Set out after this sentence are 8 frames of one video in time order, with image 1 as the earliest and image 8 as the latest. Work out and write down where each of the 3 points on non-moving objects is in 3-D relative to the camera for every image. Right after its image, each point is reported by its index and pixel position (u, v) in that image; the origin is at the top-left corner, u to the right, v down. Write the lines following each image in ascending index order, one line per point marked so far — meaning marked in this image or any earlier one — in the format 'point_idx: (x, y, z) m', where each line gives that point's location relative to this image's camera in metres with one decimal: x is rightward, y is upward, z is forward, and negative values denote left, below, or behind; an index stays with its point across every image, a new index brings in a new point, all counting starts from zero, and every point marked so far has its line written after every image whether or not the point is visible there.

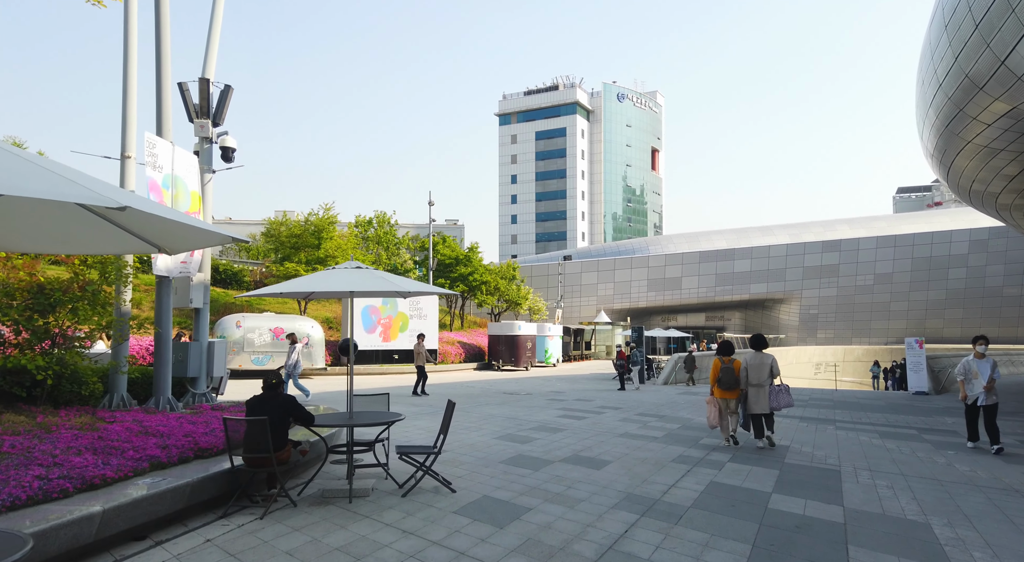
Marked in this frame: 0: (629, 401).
0: (+3.4, -3.6, +15.9) m
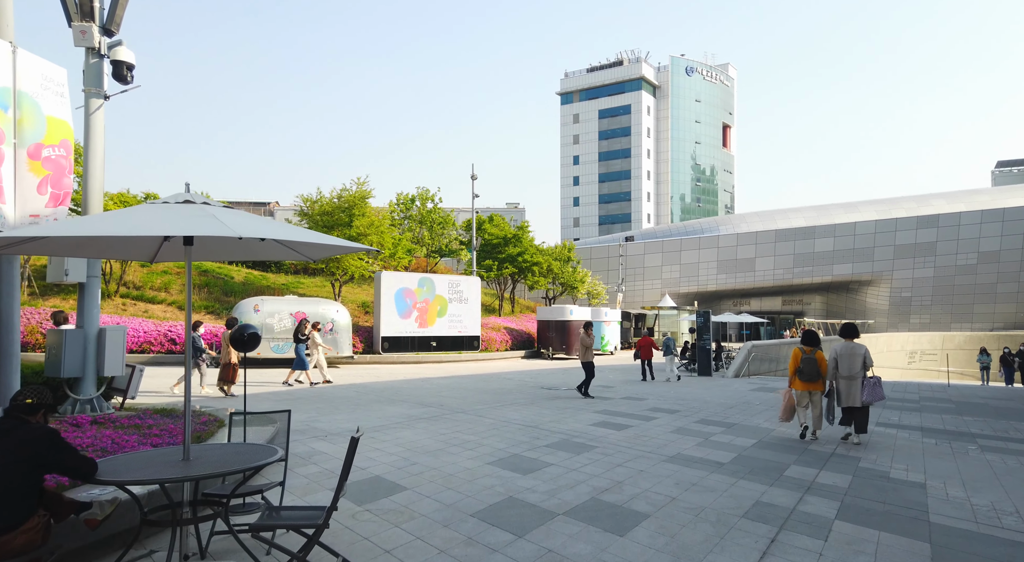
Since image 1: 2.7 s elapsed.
0: (+4.4, -3.0, +13.3) m
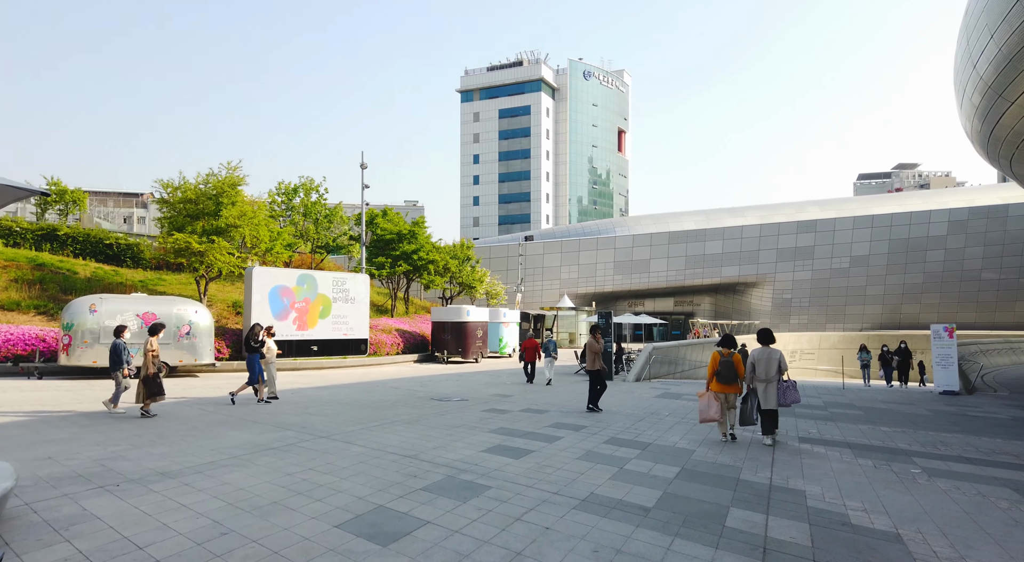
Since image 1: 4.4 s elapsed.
0: (+1.9, -2.9, +12.2) m
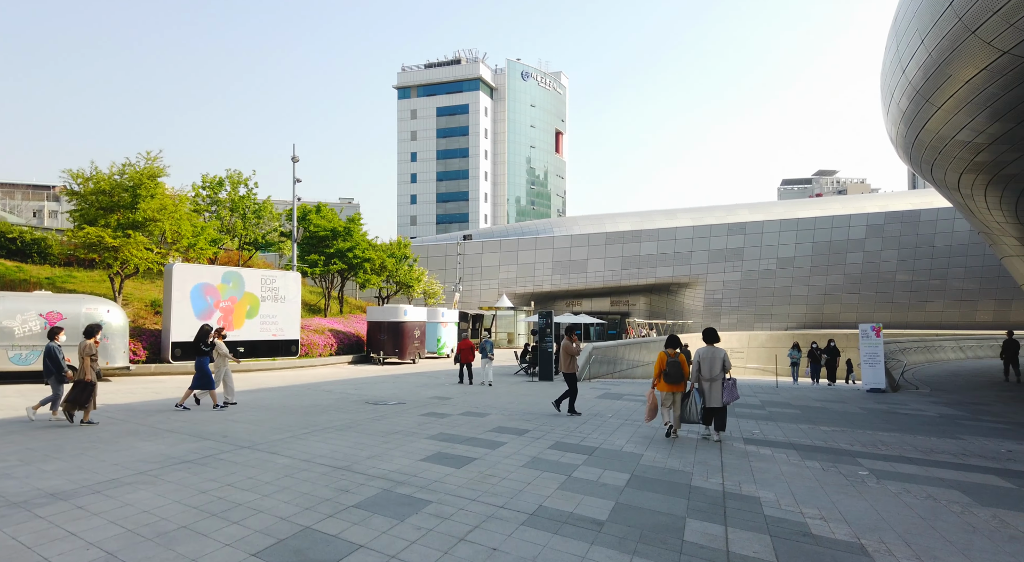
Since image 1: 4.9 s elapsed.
0: (+0.5, -2.9, +11.8) m
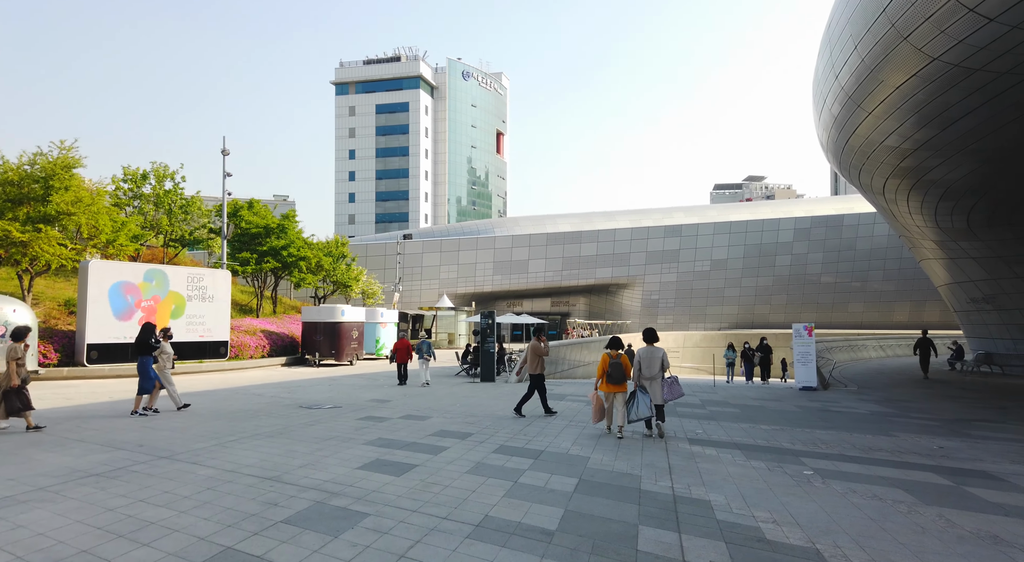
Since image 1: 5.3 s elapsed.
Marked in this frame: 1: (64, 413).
0: (-0.7, -2.9, +11.5) m
1: (-8.6, -2.5, +10.2) m
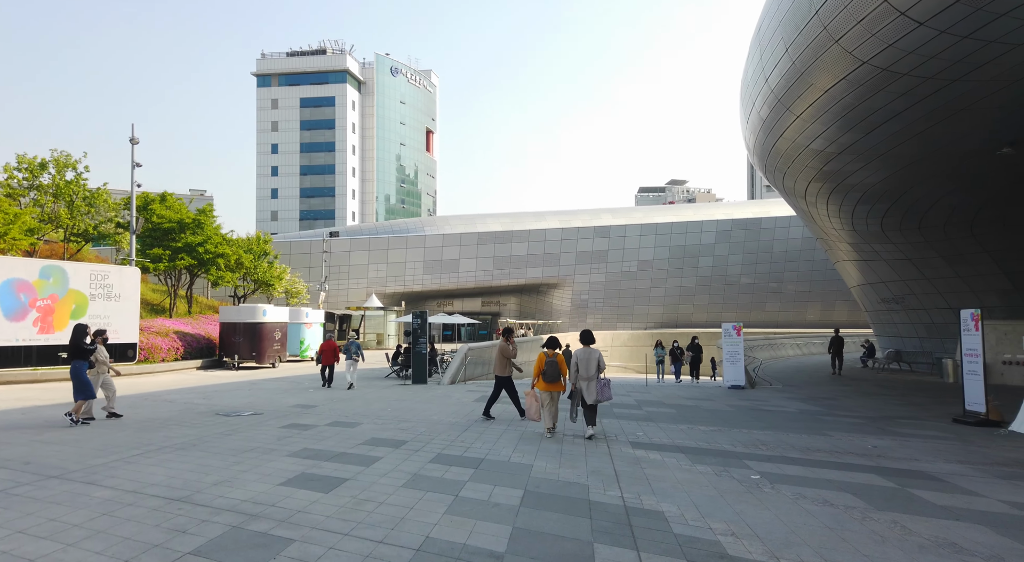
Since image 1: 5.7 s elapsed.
0: (-2.0, -2.9, +10.9) m
1: (-9.7, -2.5, +8.6) m
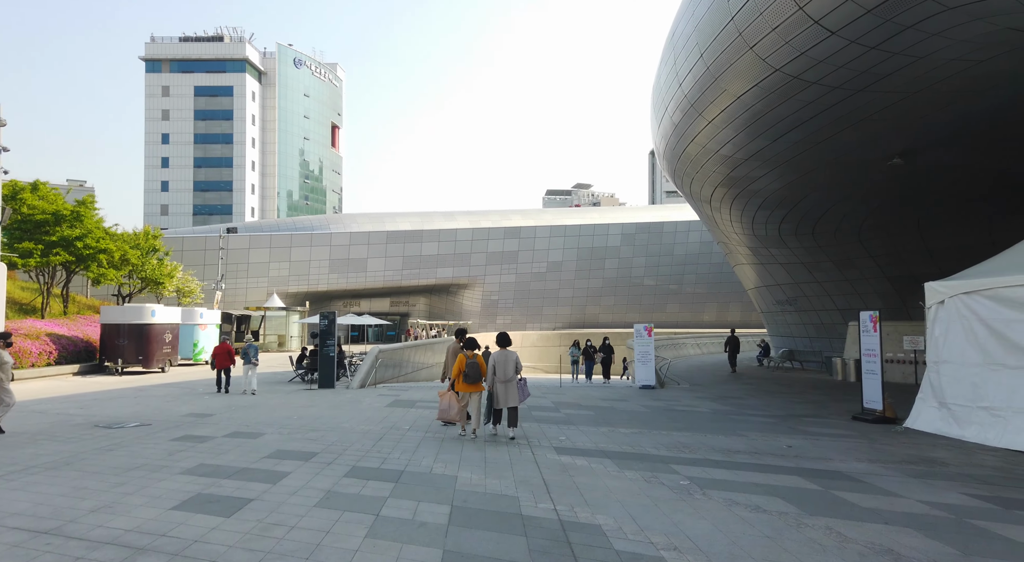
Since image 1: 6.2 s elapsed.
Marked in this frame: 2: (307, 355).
0: (-3.4, -3.0, +10.1) m
1: (-10.7, -2.5, +6.7) m
2: (-6.9, -2.8, +19.0) m
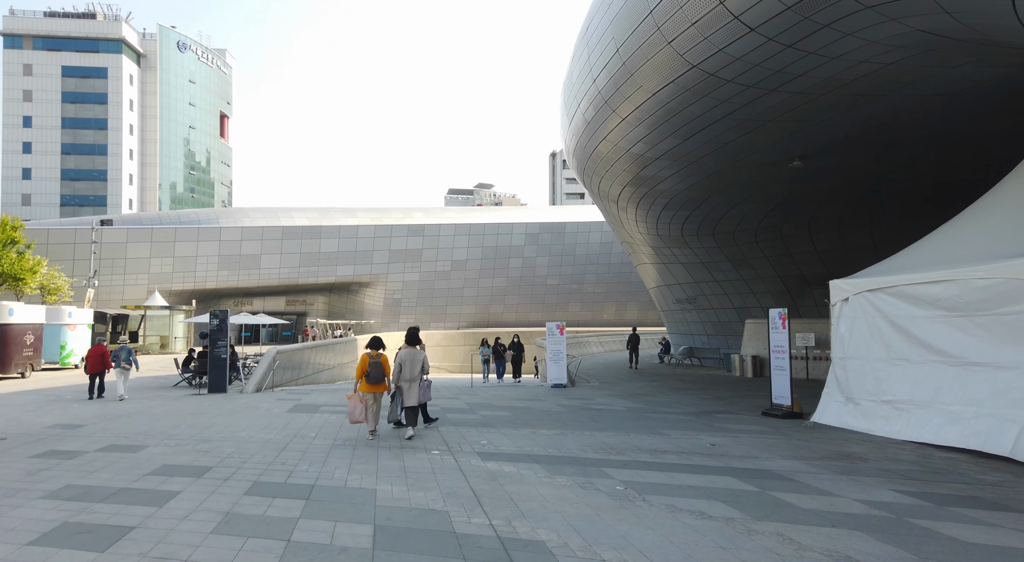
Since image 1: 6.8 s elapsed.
0: (-4.7, -2.9, +9.0) m
1: (-11.3, -2.4, +4.5) m
2: (-9.6, -2.7, +17.2) m
